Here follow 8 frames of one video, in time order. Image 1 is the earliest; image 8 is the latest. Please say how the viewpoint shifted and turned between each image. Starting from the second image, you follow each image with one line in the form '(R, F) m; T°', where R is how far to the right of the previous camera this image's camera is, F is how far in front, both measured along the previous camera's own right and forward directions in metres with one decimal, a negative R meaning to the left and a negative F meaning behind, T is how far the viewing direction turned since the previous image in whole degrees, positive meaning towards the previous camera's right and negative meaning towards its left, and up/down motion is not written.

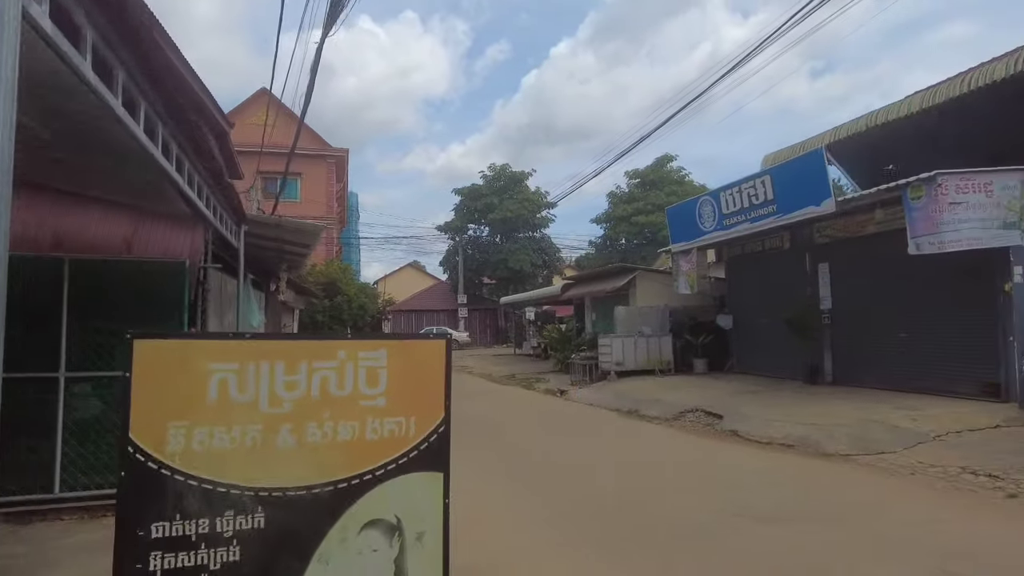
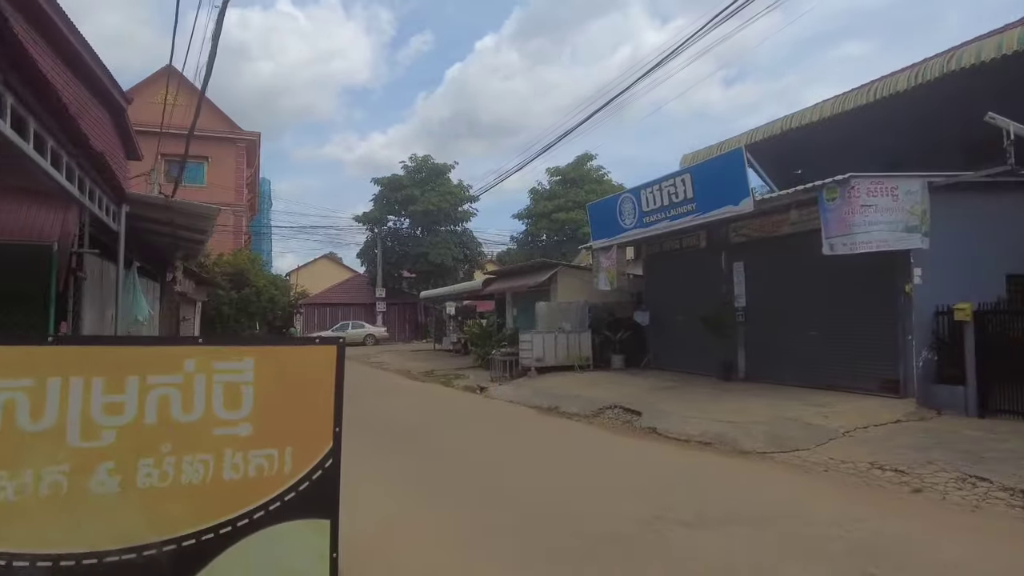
(0.0, +0.4) m; +7°
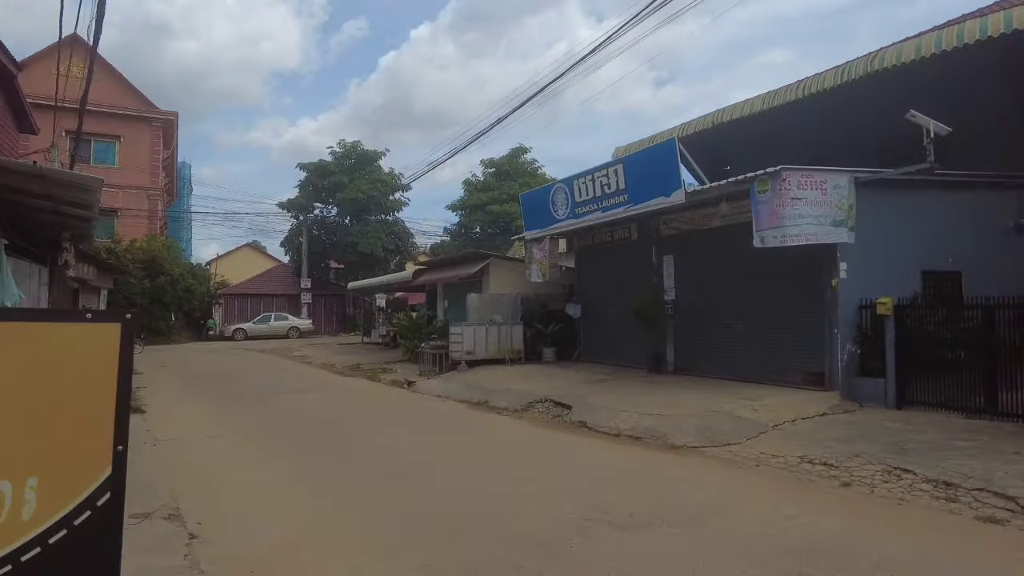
(+0.1, +0.4) m; +6°
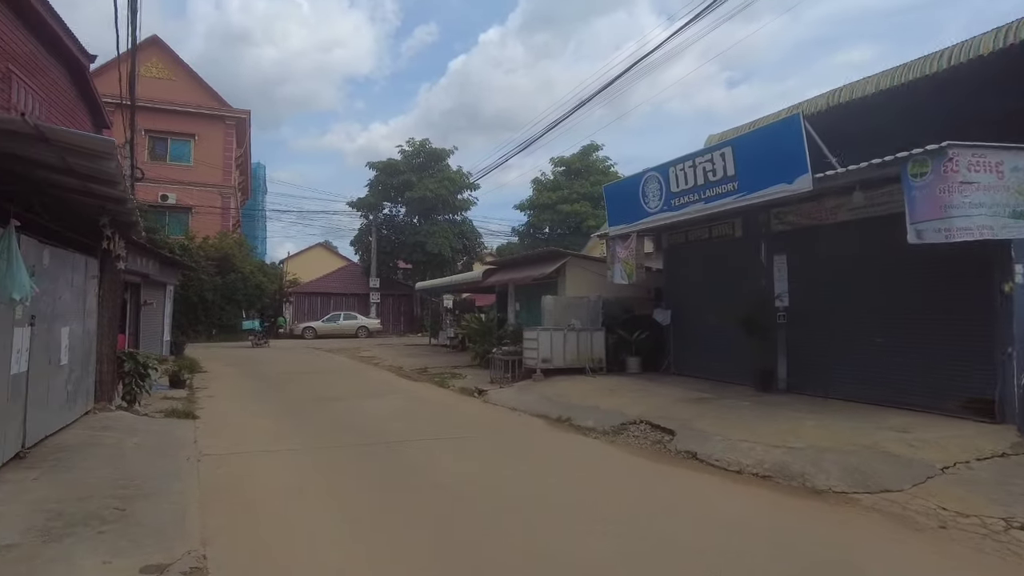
(-0.4, +1.4) m; -6°
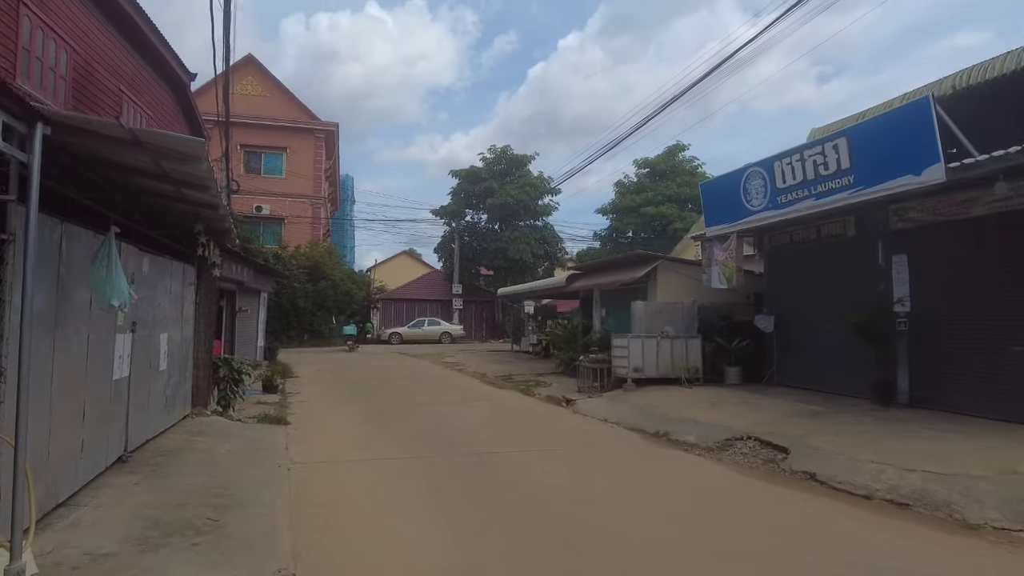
(-0.2, +0.4) m; -7°
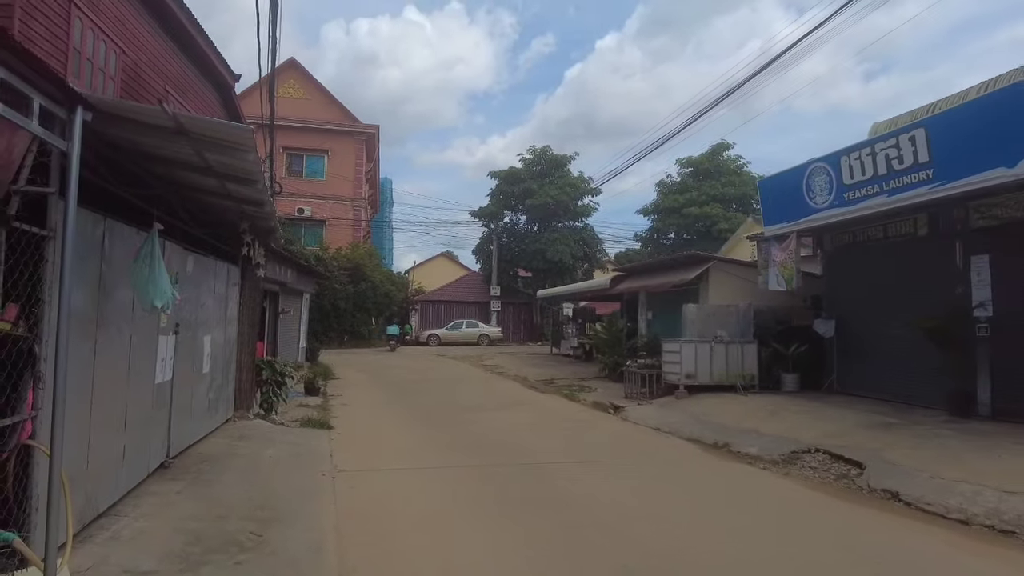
(-0.2, +0.4) m; -3°
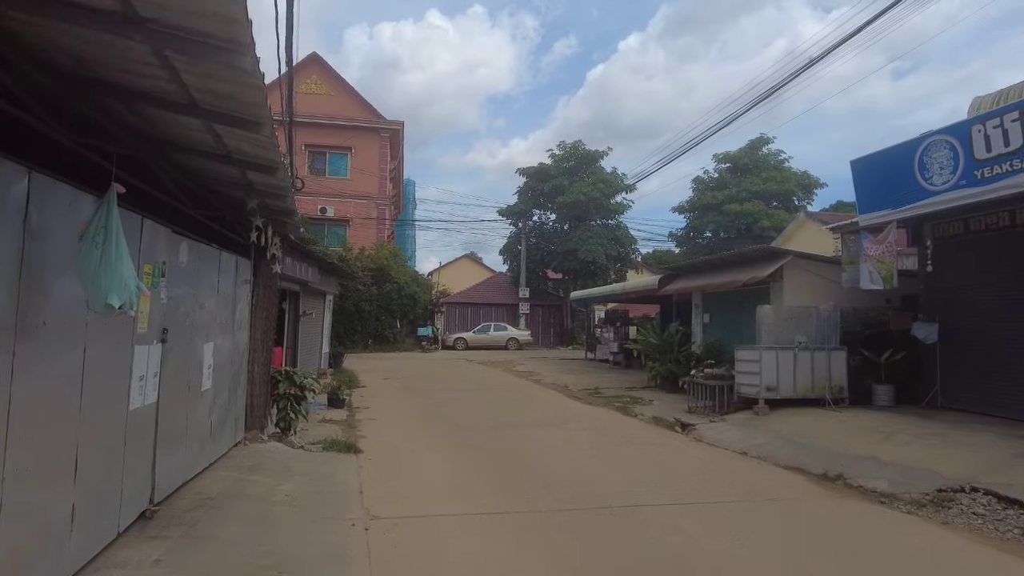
(-0.5, +1.7) m; -2°
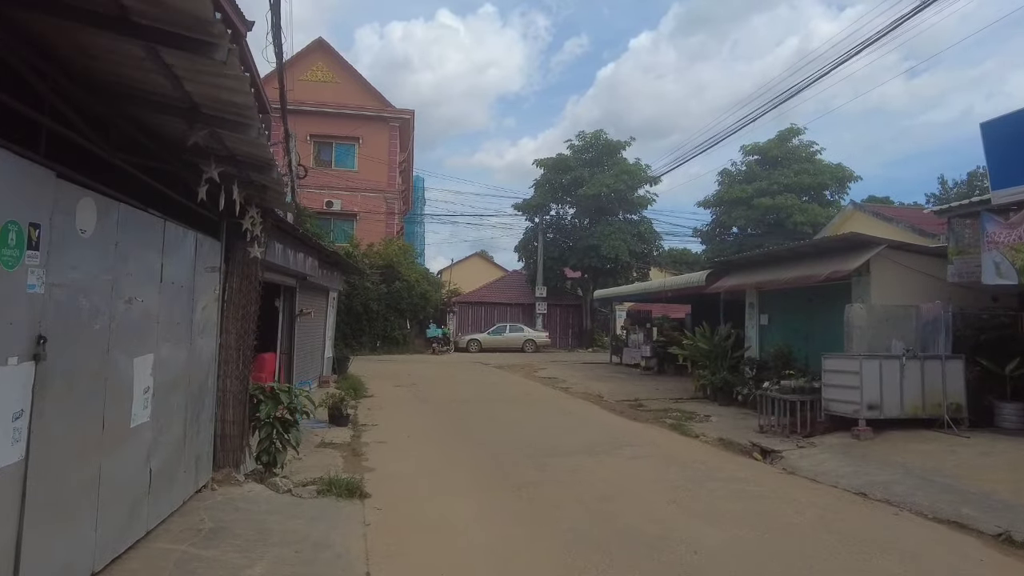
(-0.5, +2.1) m; -1°
